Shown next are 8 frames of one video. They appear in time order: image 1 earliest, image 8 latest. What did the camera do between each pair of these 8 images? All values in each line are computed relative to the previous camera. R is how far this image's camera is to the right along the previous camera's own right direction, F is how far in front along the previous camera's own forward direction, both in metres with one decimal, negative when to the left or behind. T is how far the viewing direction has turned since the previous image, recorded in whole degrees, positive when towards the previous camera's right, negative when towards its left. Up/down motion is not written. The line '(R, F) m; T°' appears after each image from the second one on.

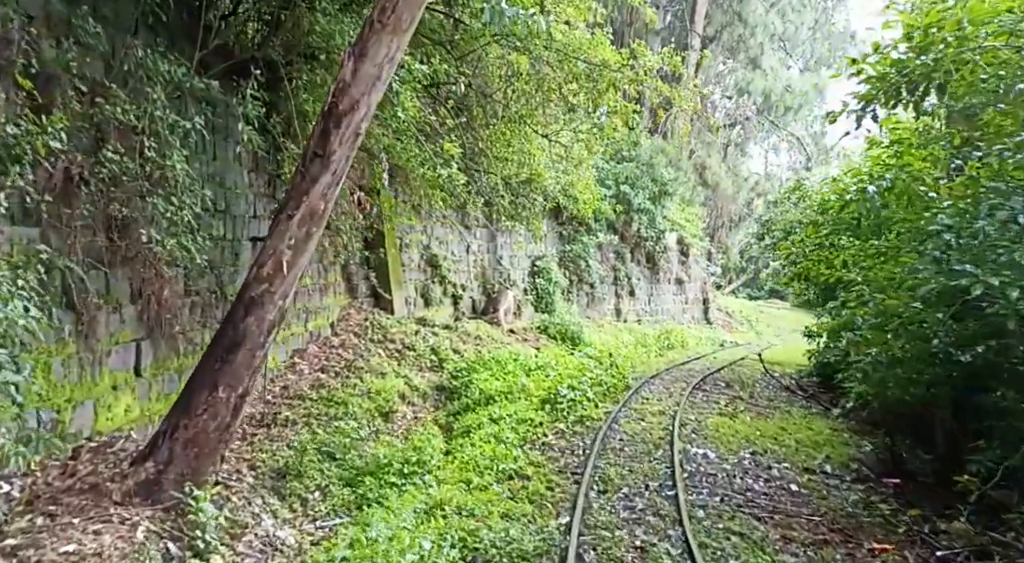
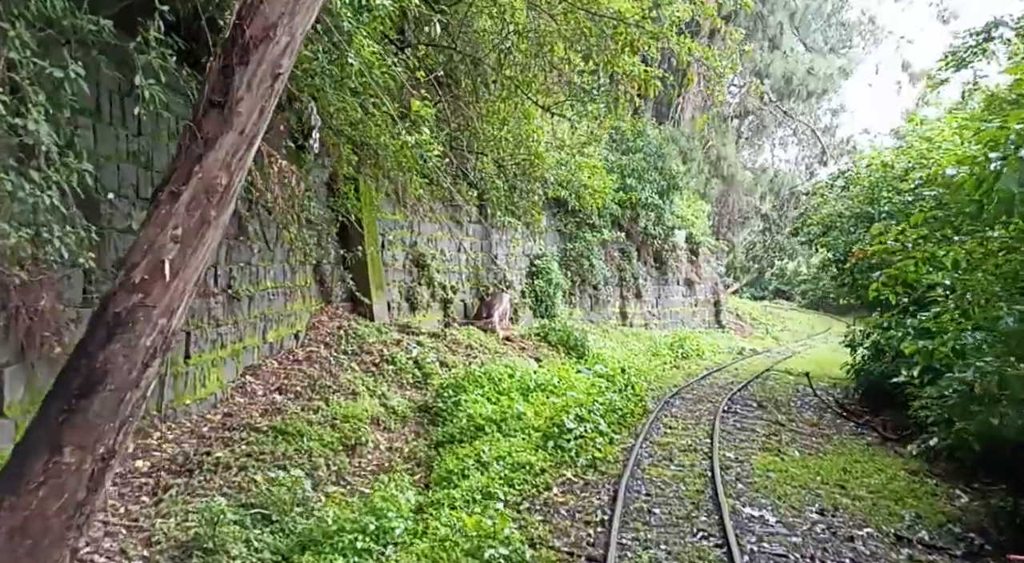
(0.0, +1.9) m; 0°
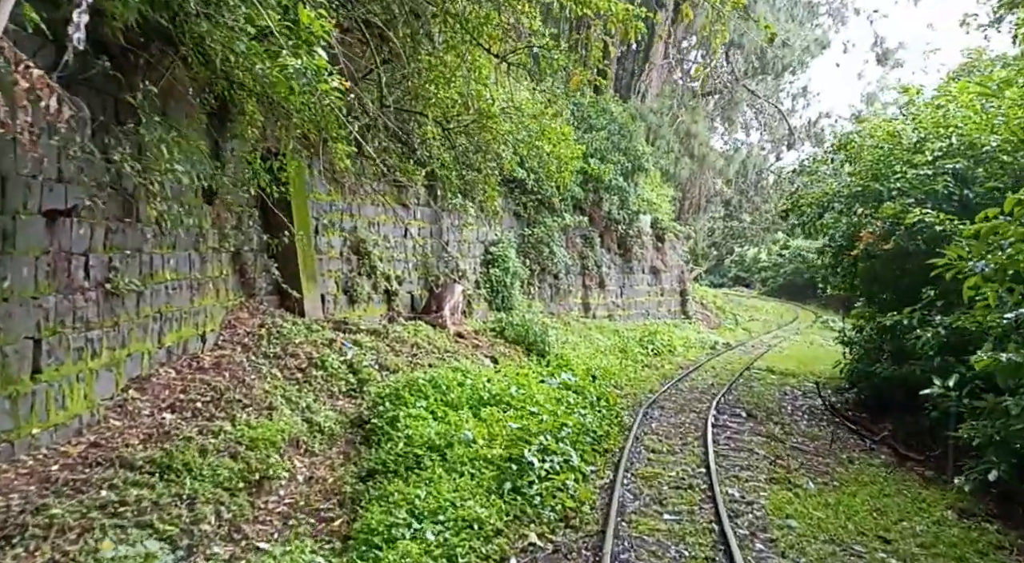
(+0.1, +1.7) m; +3°
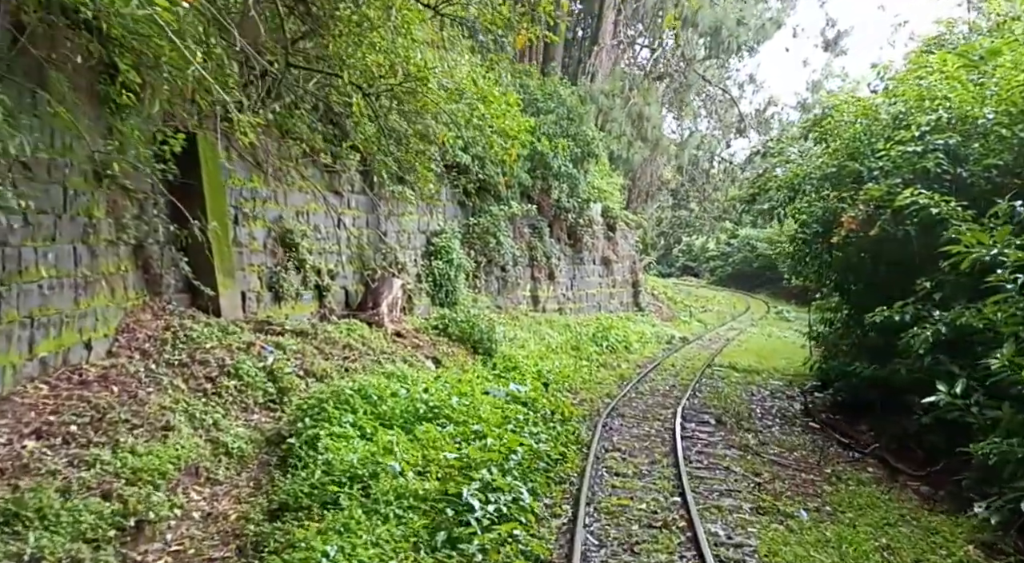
(+0.1, +1.2) m; +3°
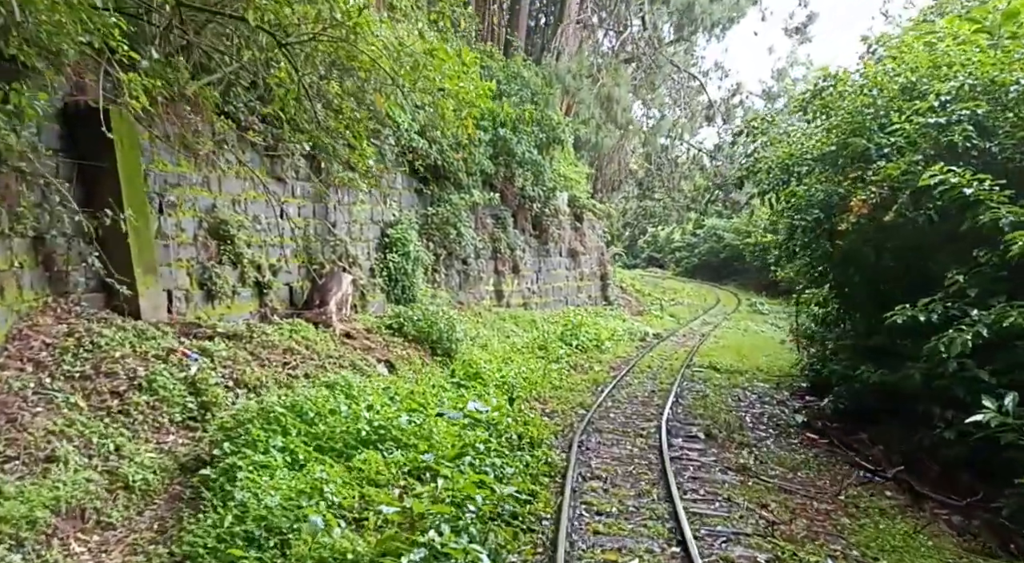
(0.0, +1.2) m; +2°
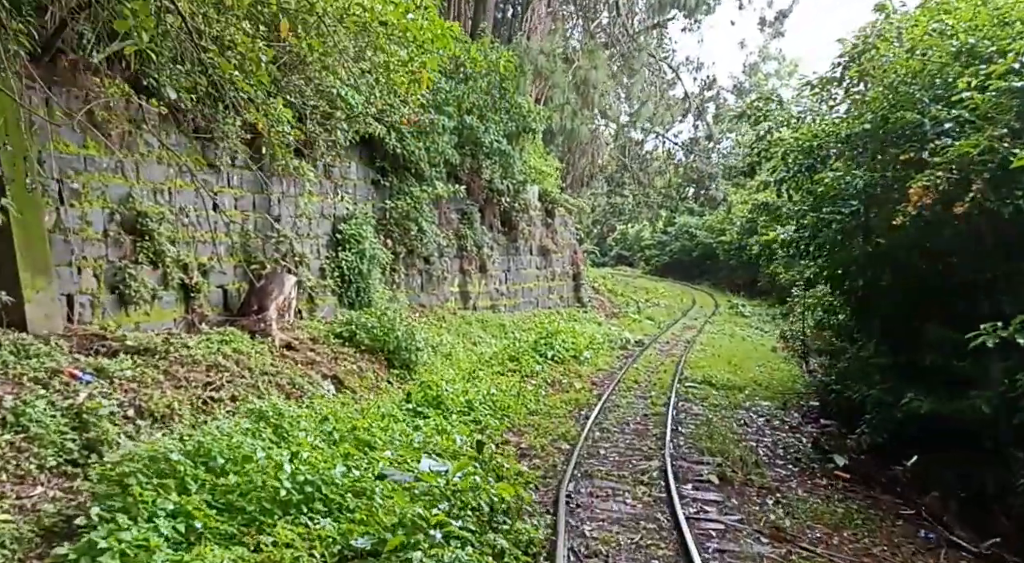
(0.0, +1.6) m; +2°
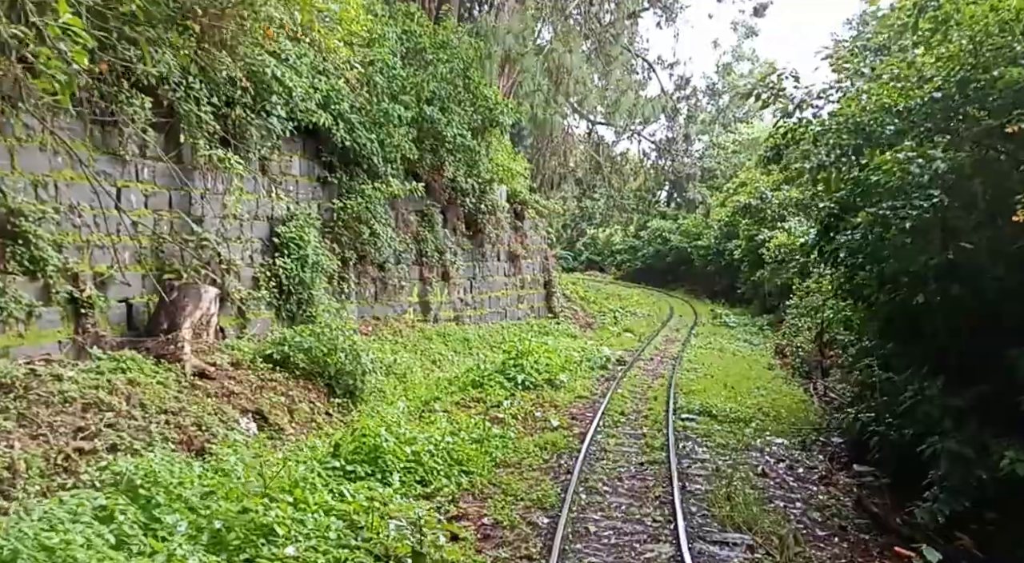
(+0.1, +1.8) m; +2°
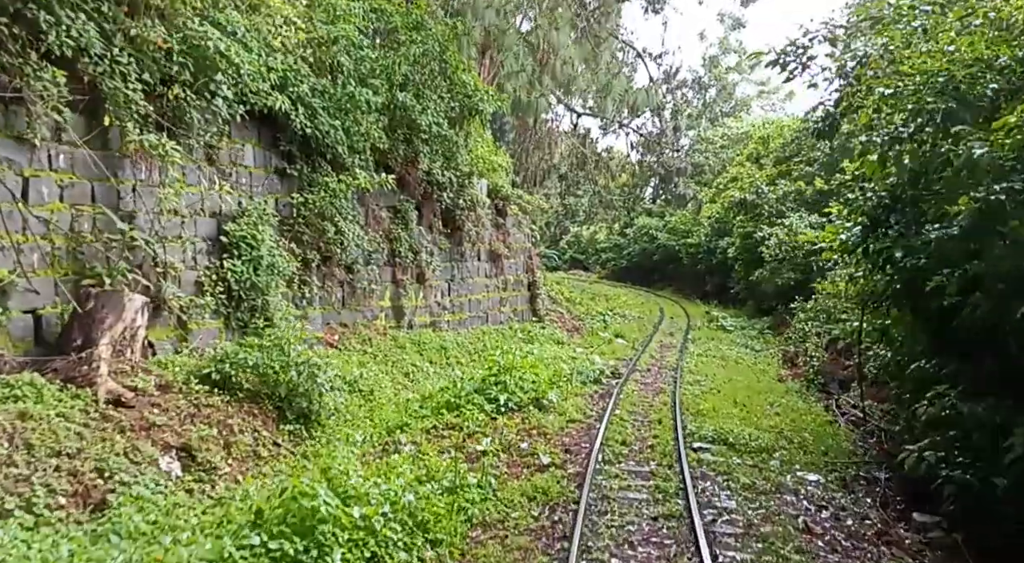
(0.0, +1.4) m; +1°
